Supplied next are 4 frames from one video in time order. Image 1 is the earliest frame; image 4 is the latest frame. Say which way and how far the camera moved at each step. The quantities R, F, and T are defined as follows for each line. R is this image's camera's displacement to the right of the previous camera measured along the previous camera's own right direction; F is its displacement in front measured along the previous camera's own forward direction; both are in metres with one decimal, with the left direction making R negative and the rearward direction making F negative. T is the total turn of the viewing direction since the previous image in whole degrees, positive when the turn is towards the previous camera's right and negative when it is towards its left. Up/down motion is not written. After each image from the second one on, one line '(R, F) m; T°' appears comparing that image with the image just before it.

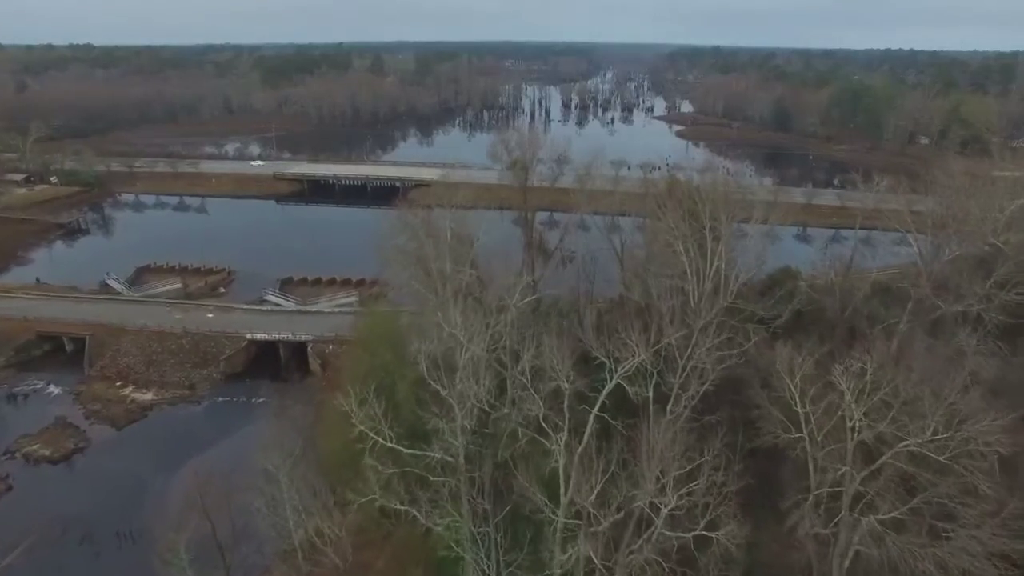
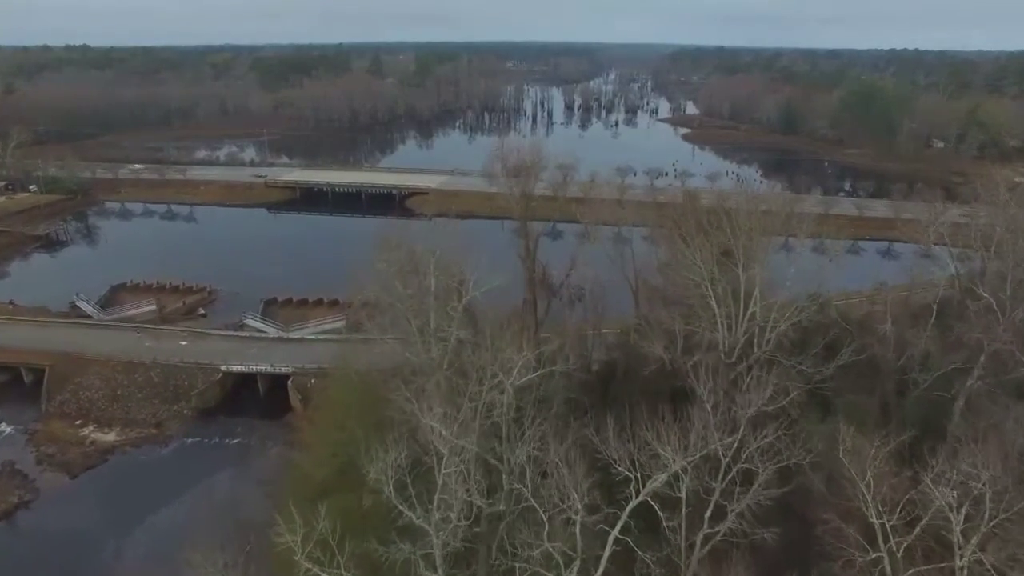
(0.0, +1.5) m; 0°
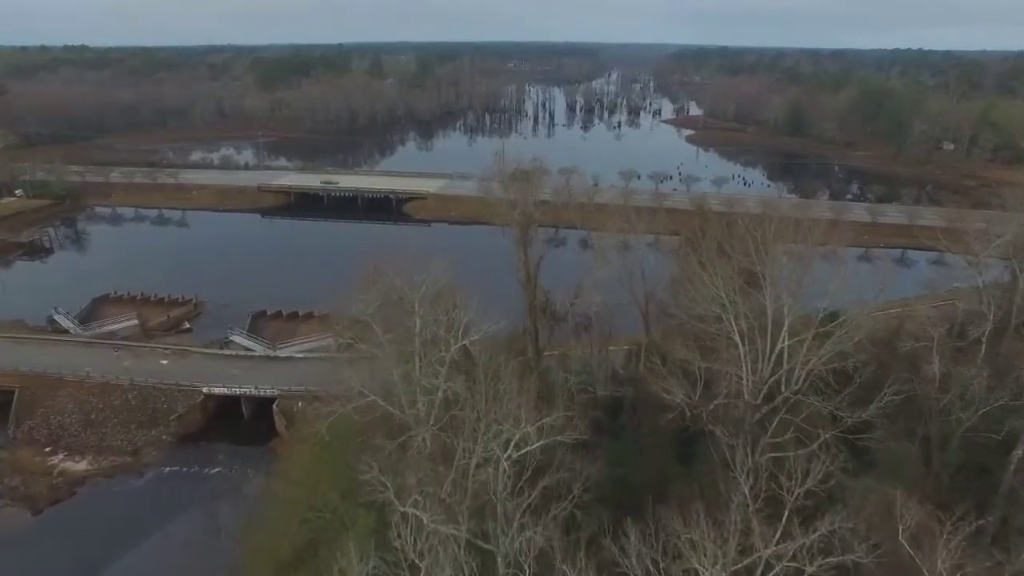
(0.0, +1.0) m; 0°
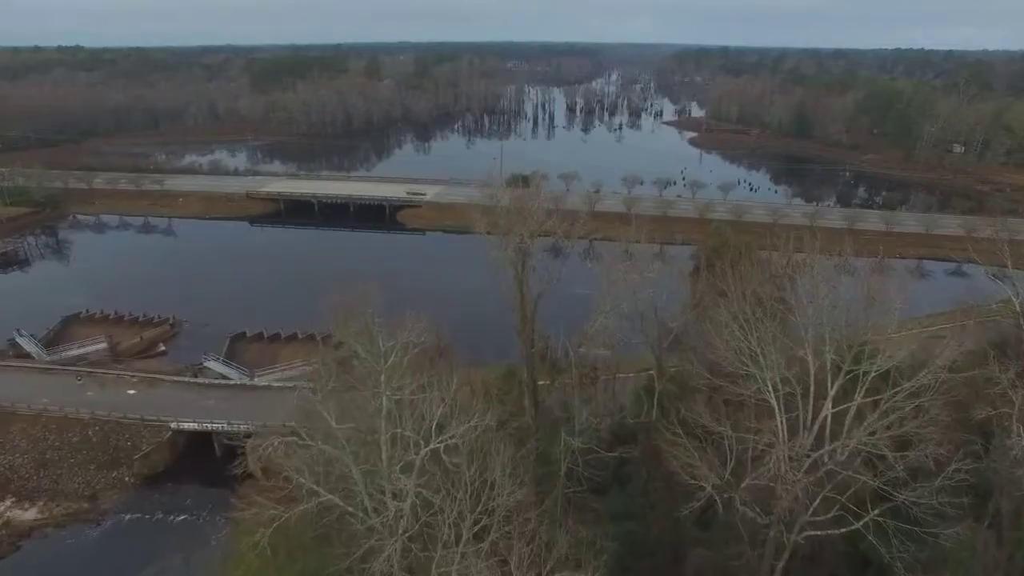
(+0.1, +1.3) m; 0°
